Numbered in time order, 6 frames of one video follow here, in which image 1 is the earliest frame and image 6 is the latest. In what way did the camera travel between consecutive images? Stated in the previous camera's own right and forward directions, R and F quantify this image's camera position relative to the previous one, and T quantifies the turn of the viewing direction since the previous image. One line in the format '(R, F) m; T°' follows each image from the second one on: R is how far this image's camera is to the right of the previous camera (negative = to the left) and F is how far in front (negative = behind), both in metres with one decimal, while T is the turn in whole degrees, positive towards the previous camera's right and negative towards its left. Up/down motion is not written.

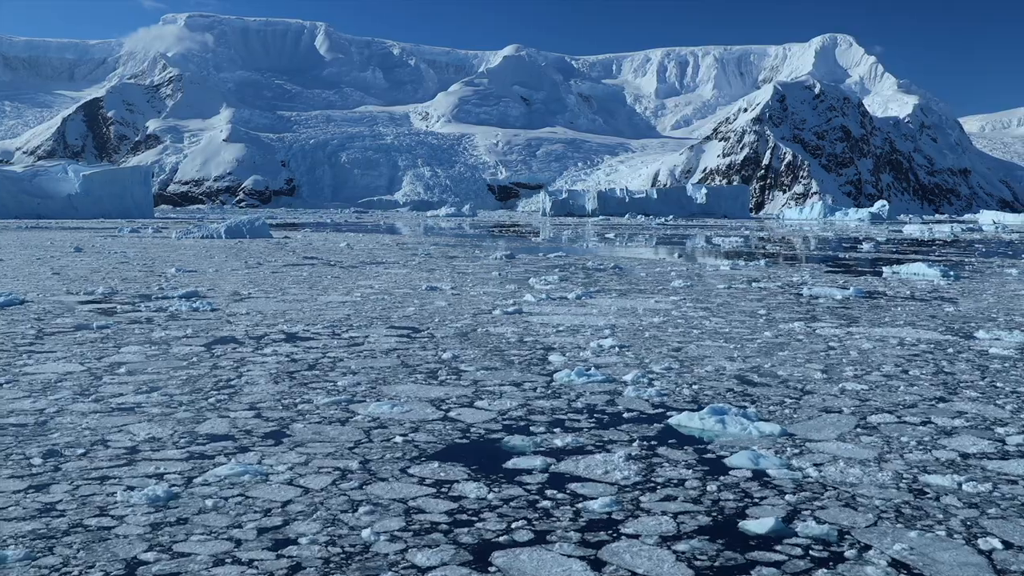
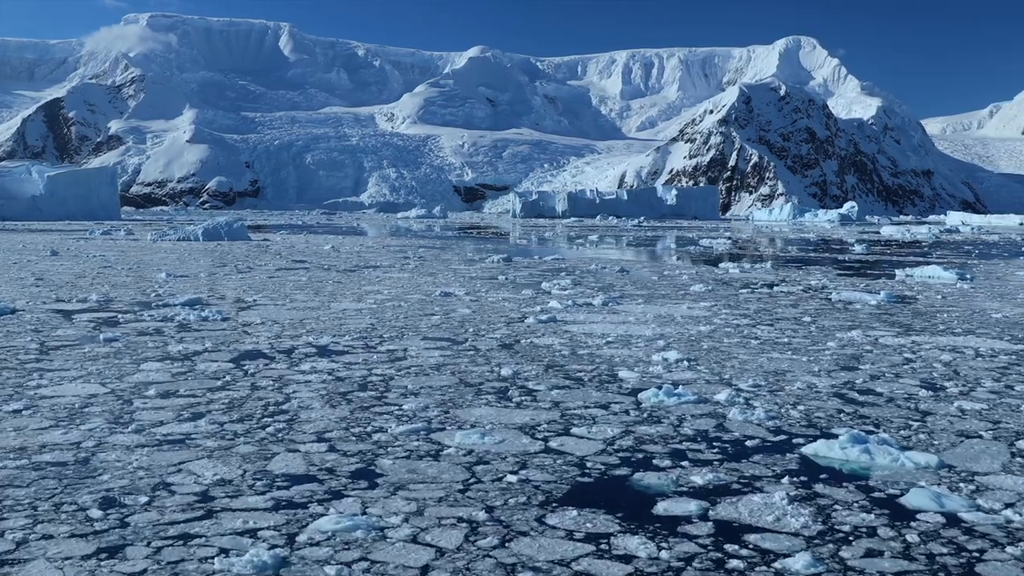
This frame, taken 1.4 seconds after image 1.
(-0.8, +0.9) m; +2°
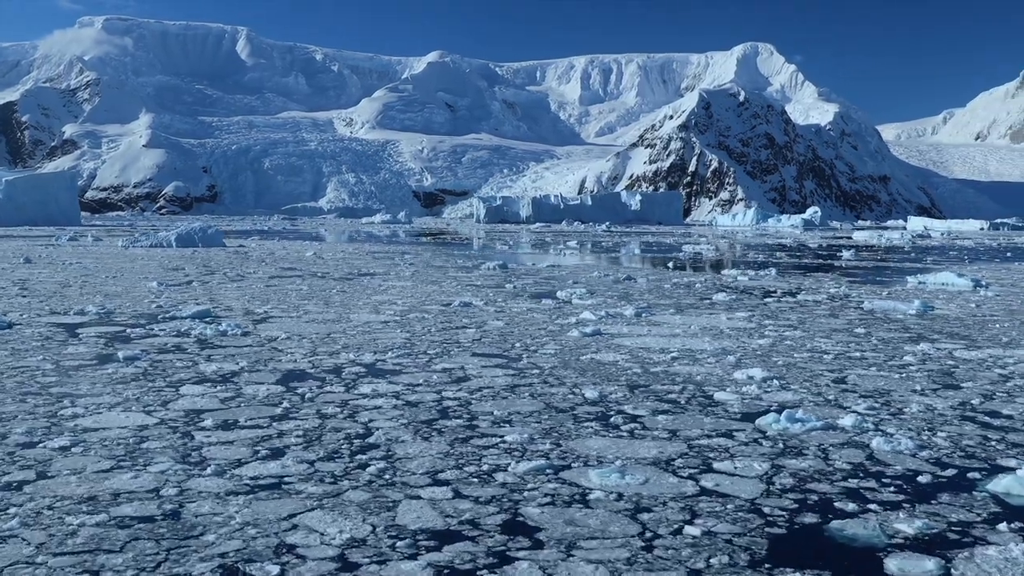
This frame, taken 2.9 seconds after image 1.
(-0.9, +0.8) m; +2°
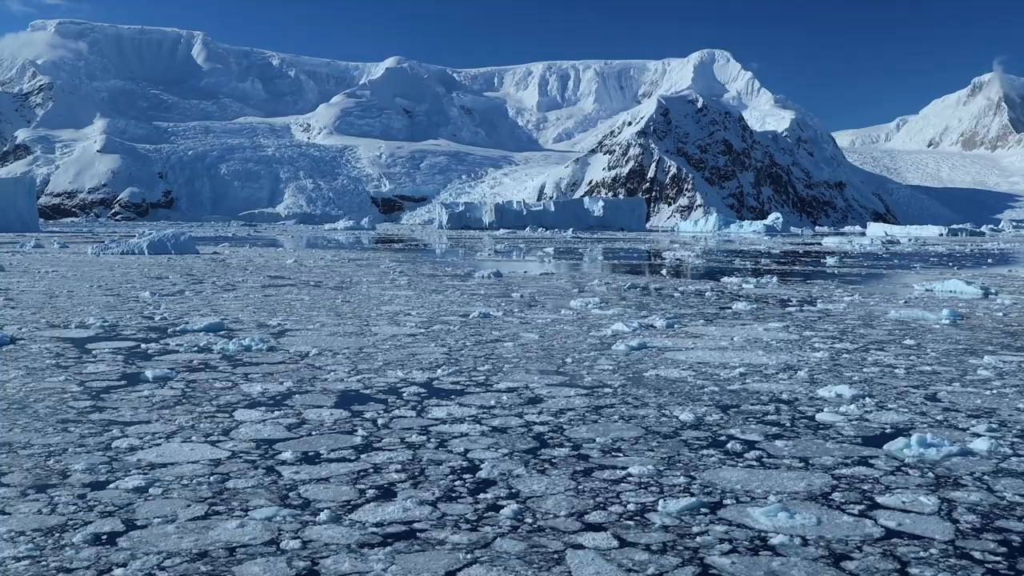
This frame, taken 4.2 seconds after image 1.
(-0.8, +0.6) m; +2°
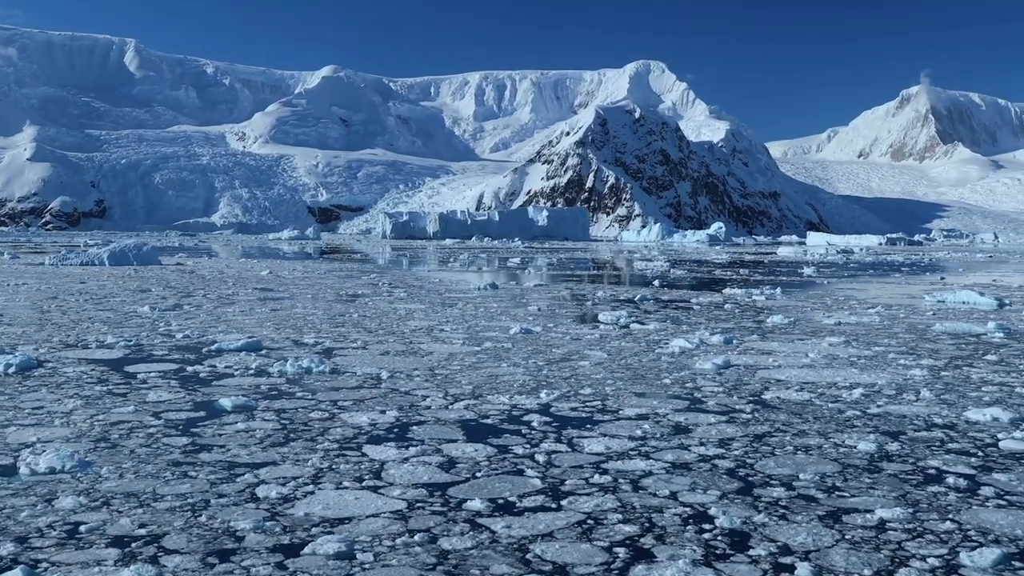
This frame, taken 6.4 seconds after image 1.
(-1.3, +0.8) m; +4°
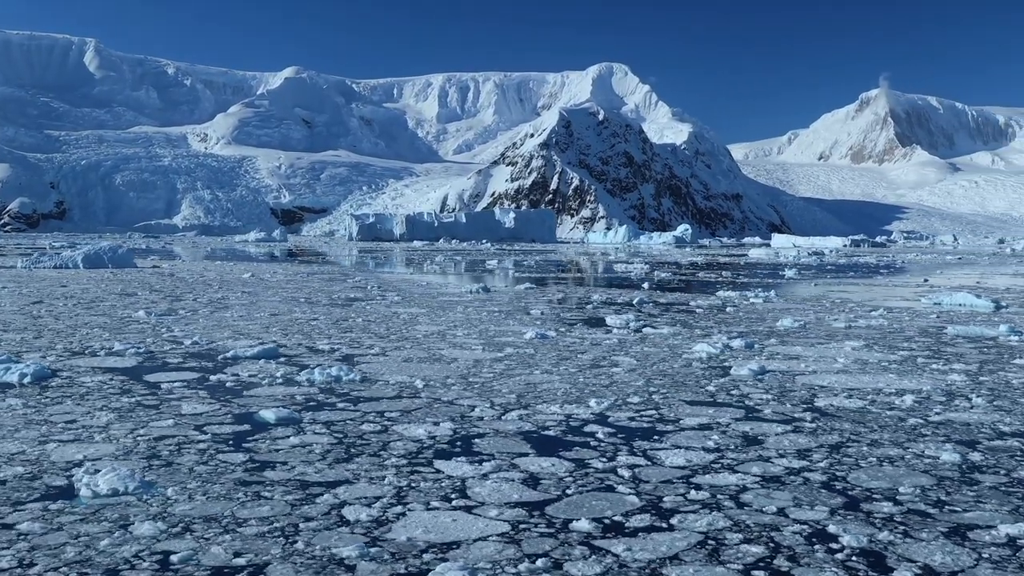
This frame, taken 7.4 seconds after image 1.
(-0.6, +0.3) m; +2°
